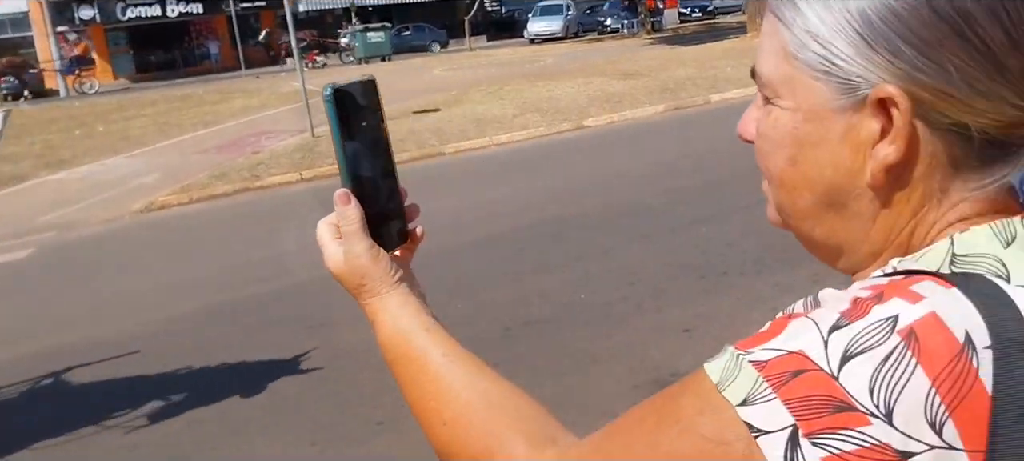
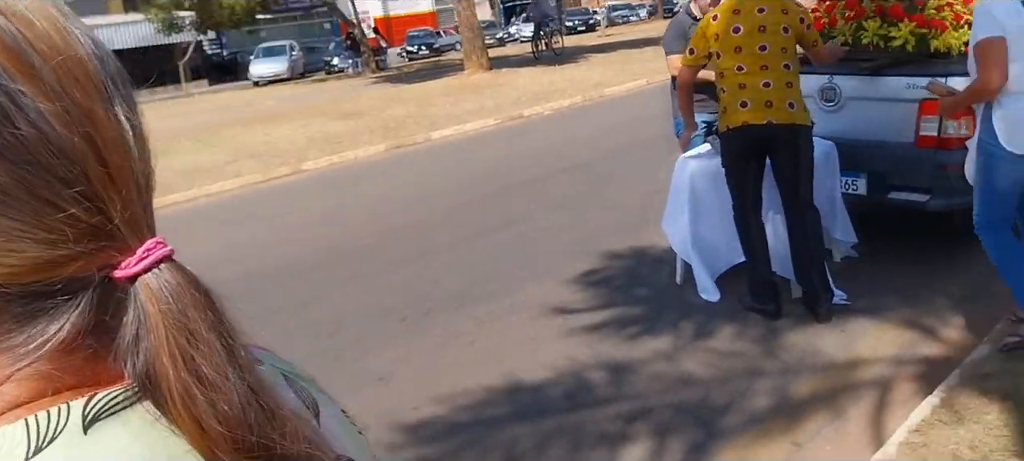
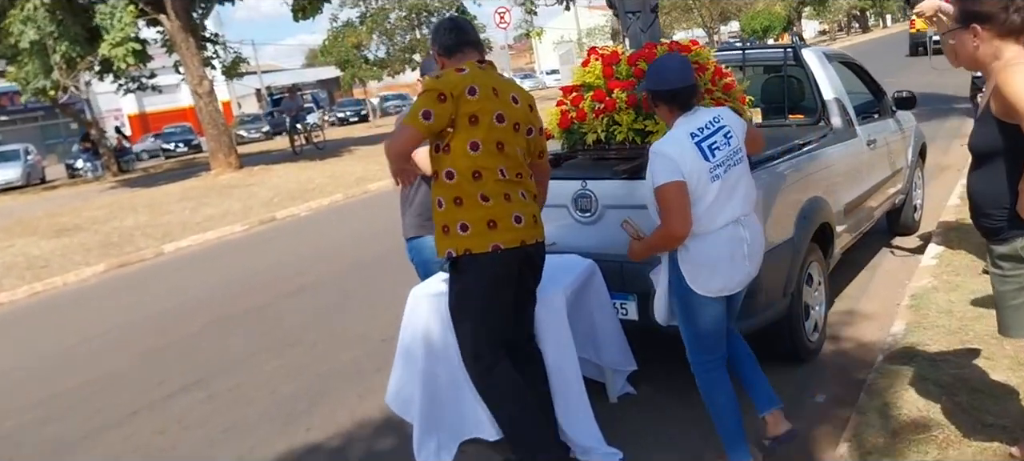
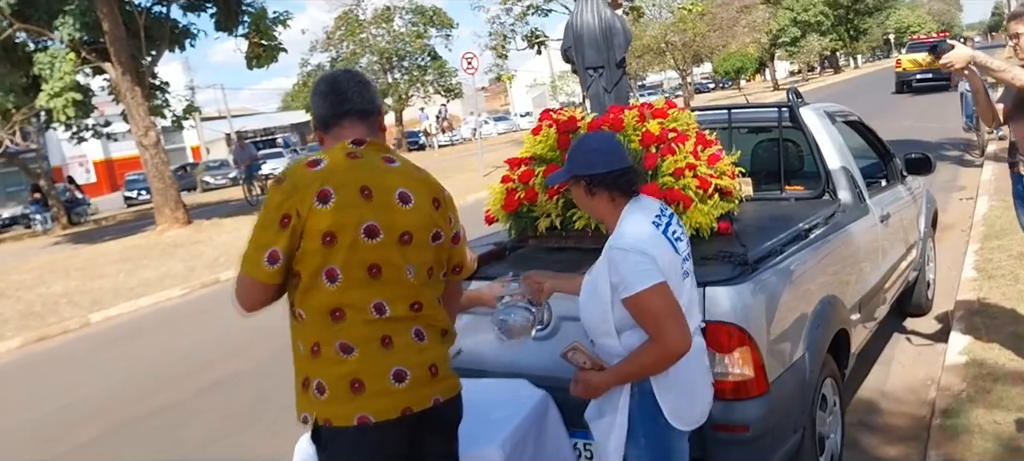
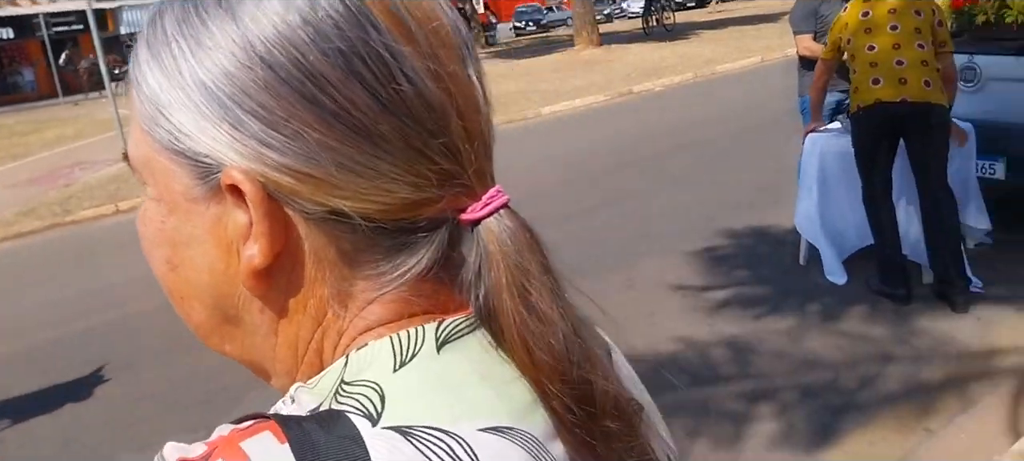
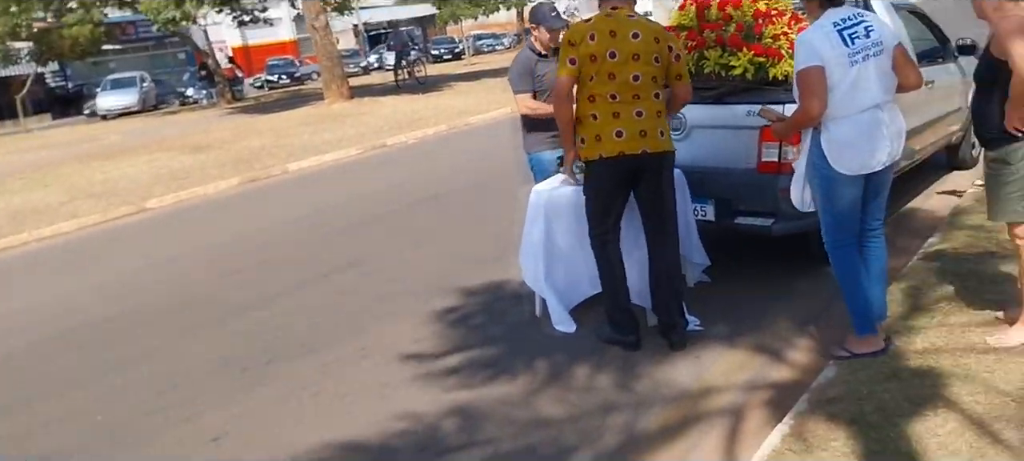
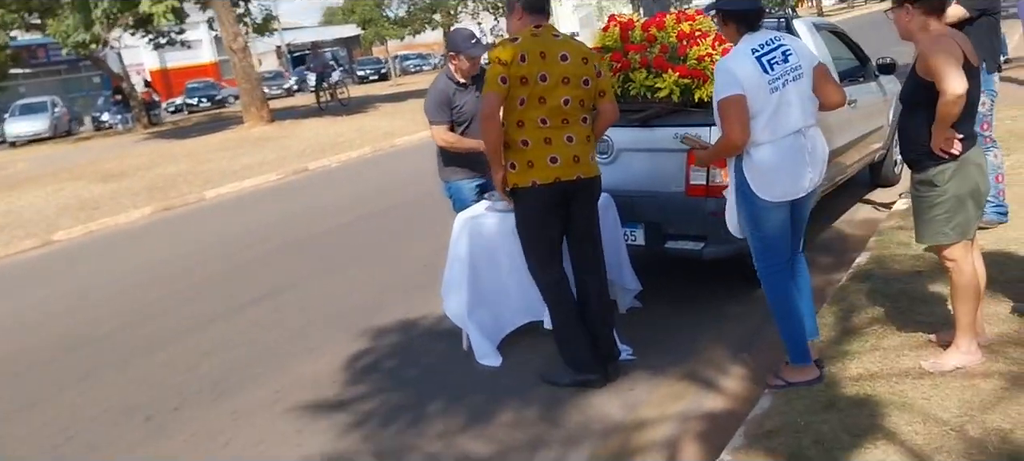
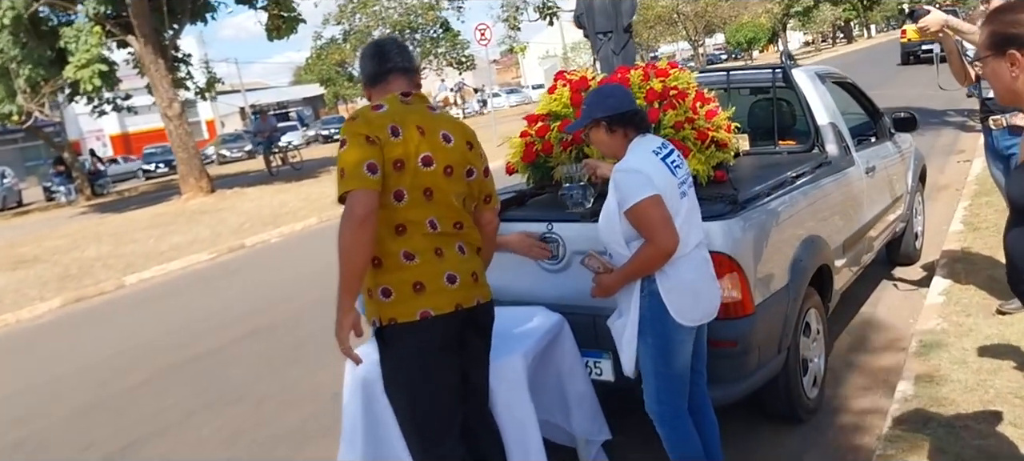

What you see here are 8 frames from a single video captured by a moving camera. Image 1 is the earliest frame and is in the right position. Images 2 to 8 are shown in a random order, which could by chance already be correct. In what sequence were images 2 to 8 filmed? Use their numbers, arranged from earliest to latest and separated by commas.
5, 2, 6, 7, 3, 8, 4
